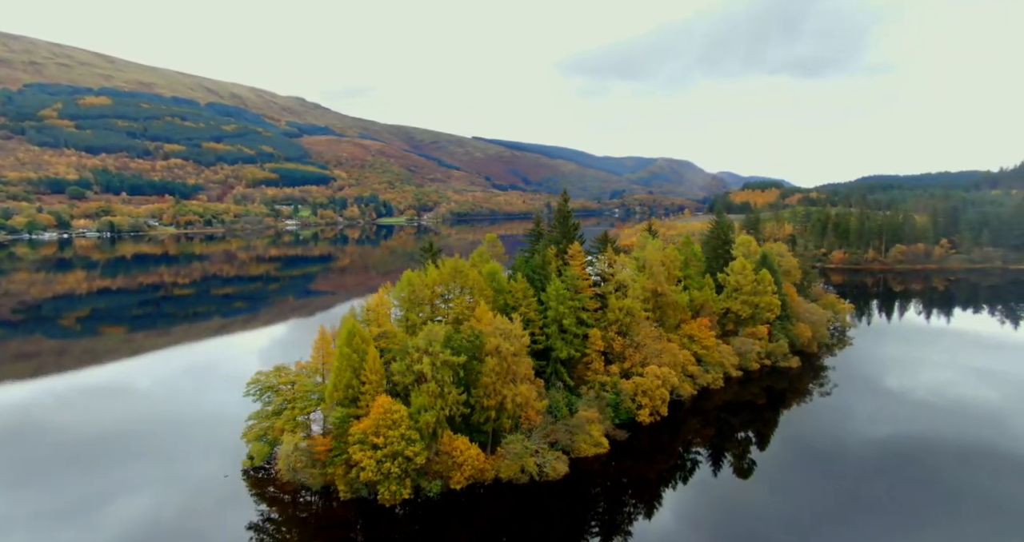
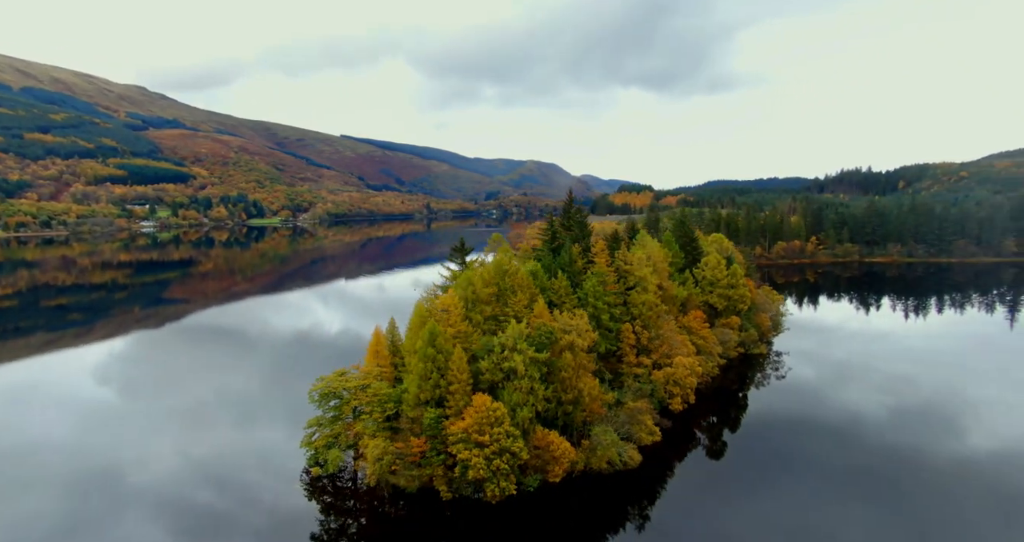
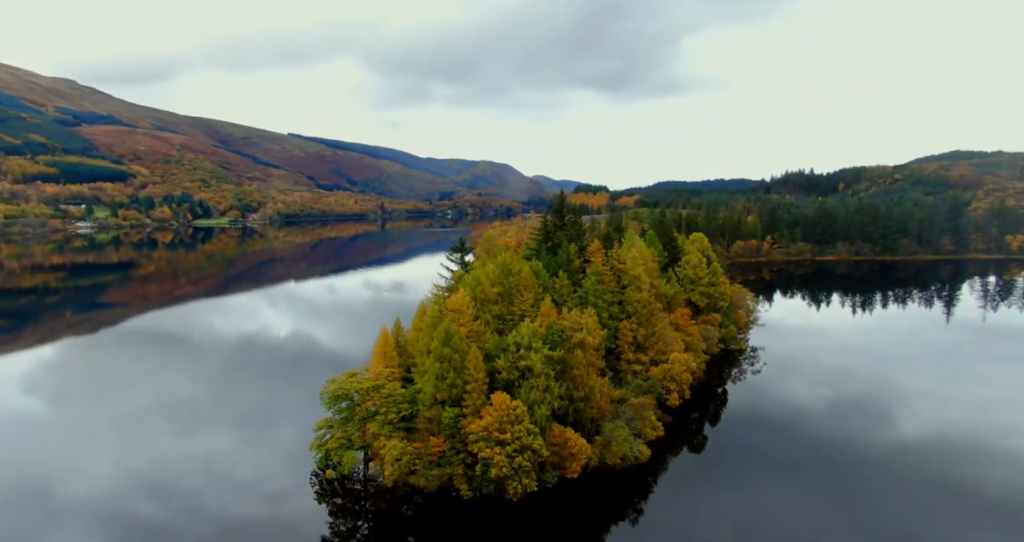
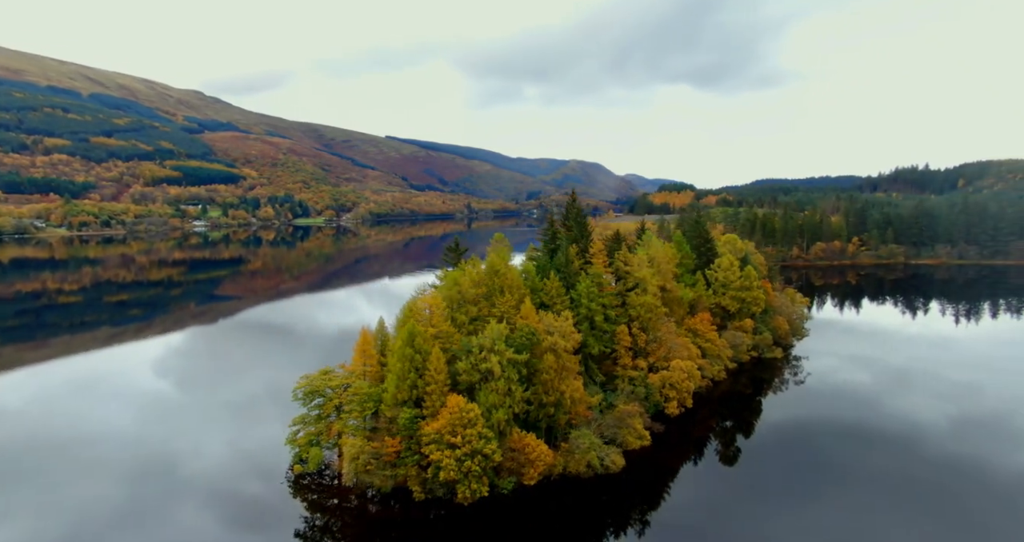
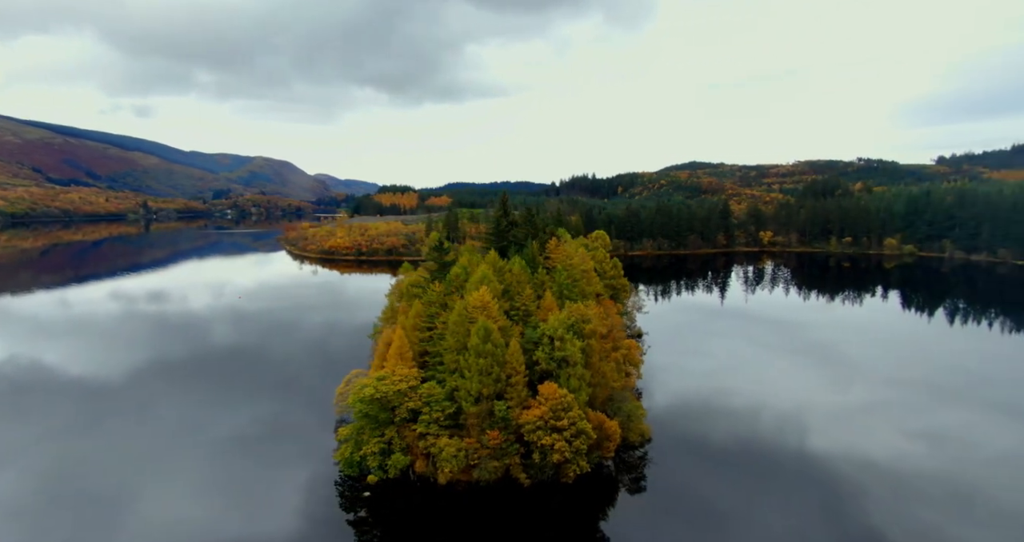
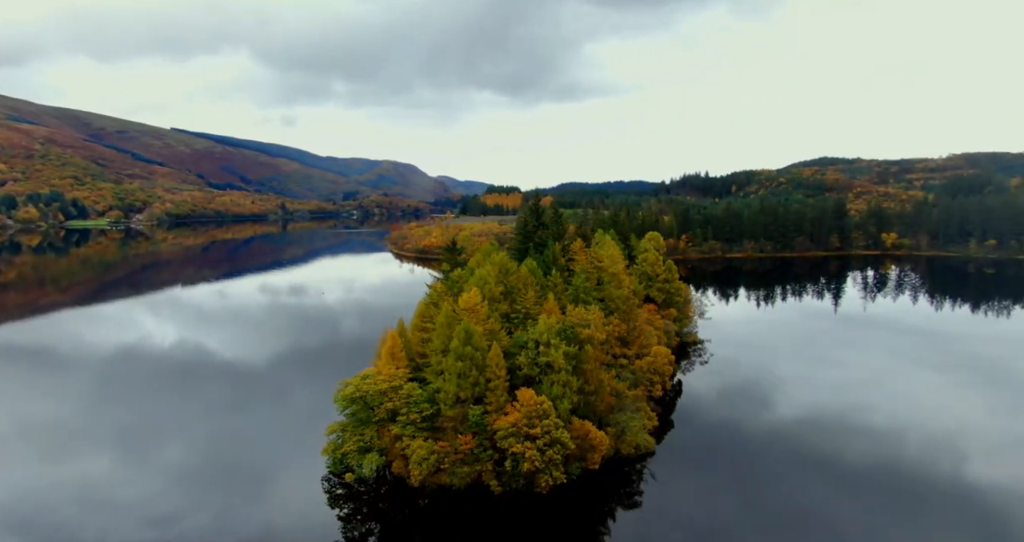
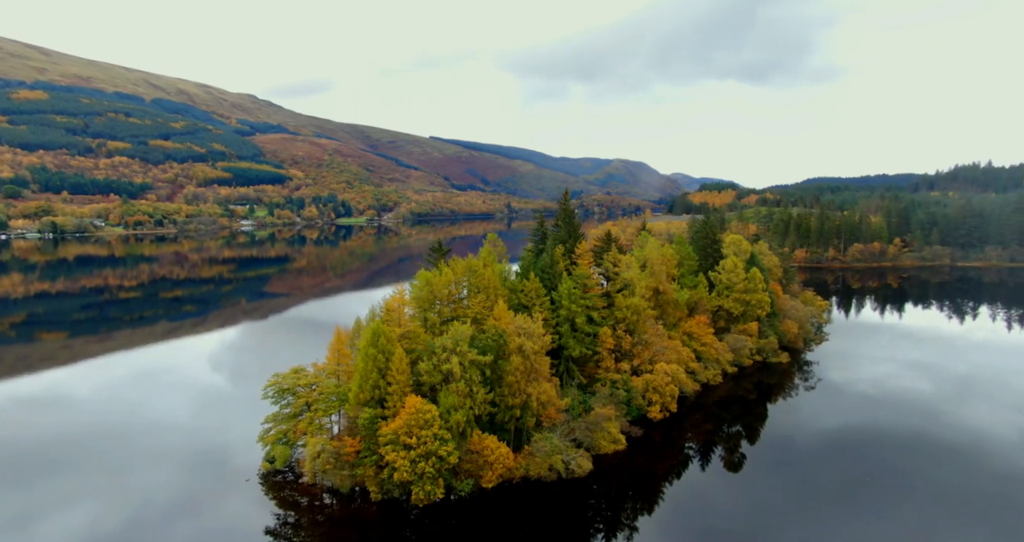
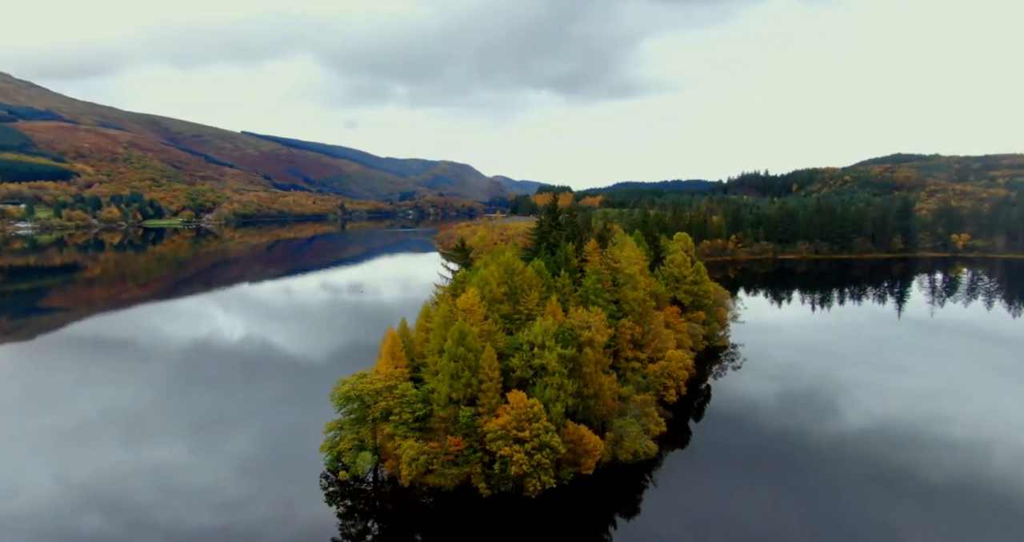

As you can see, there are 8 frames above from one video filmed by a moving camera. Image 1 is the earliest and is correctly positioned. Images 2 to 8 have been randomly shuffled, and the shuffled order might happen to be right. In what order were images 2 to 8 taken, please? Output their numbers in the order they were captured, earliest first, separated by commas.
7, 4, 2, 3, 8, 6, 5
